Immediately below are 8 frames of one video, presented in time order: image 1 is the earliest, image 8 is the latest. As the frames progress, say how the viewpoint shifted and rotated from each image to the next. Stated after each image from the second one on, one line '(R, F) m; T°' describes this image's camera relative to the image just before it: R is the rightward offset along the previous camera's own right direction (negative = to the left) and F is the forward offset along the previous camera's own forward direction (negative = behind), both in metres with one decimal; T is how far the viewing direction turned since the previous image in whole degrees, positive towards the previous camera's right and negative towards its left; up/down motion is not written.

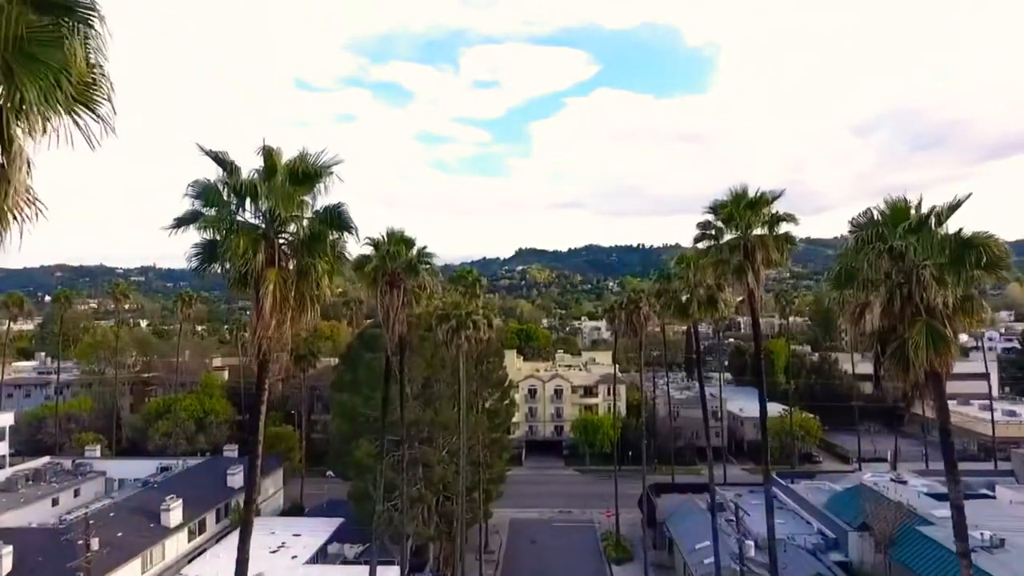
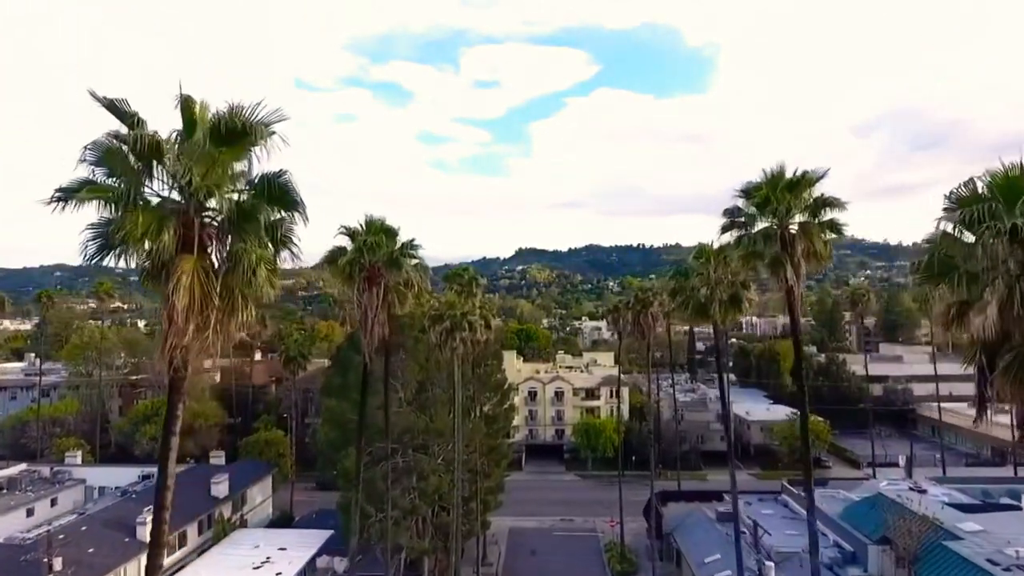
(0.0, +2.0) m; 0°
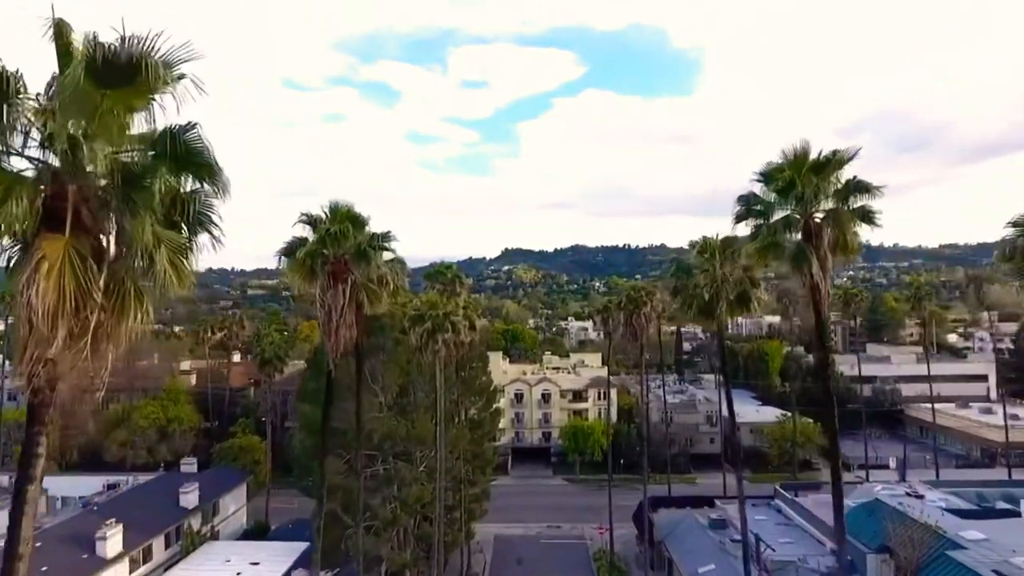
(0.0, +1.5) m; +1°
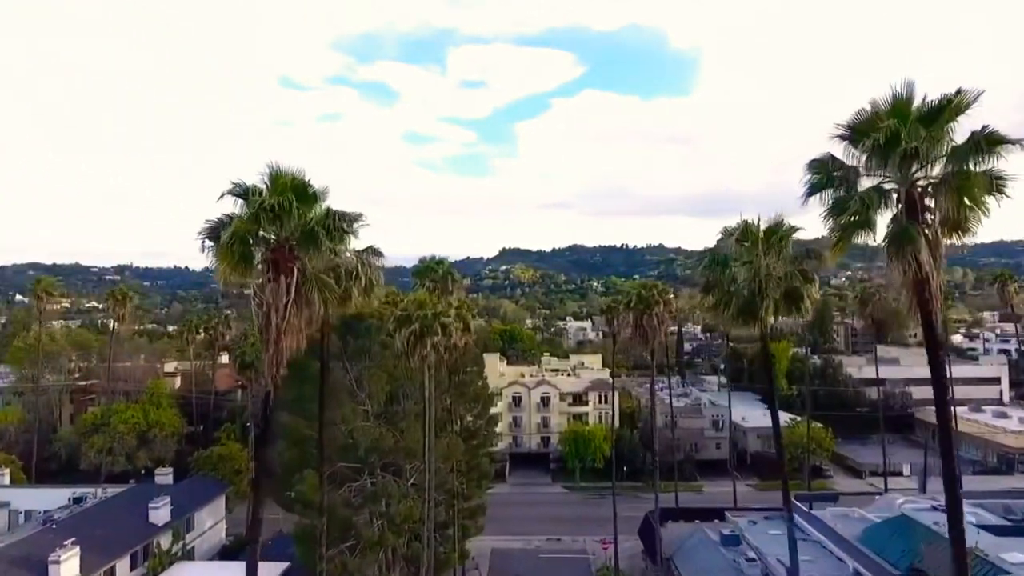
(0.0, +2.7) m; 0°
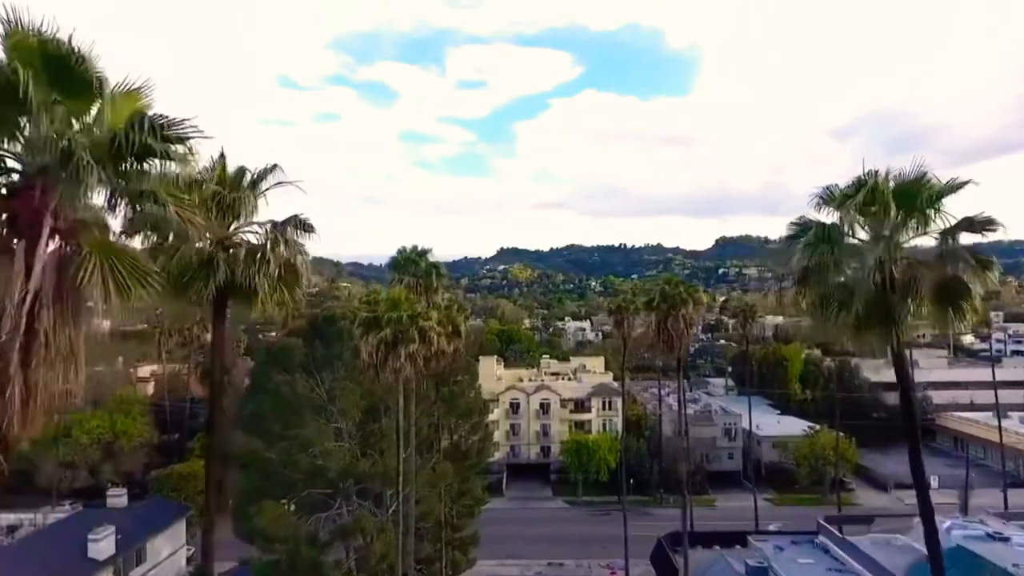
(0.0, +4.3) m; 0°
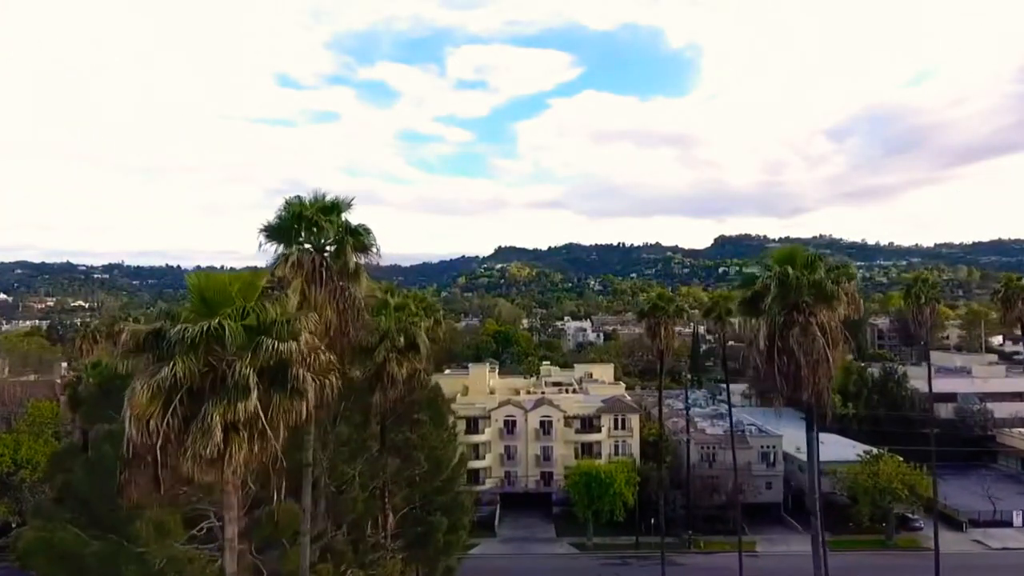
(+0.2, +9.7) m; 0°
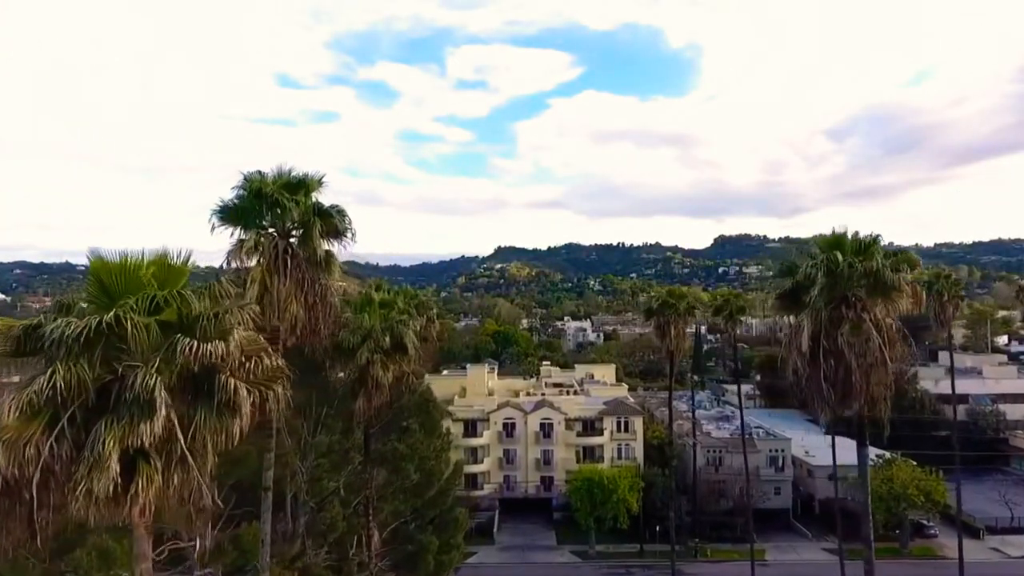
(0.0, +1.7) m; 0°
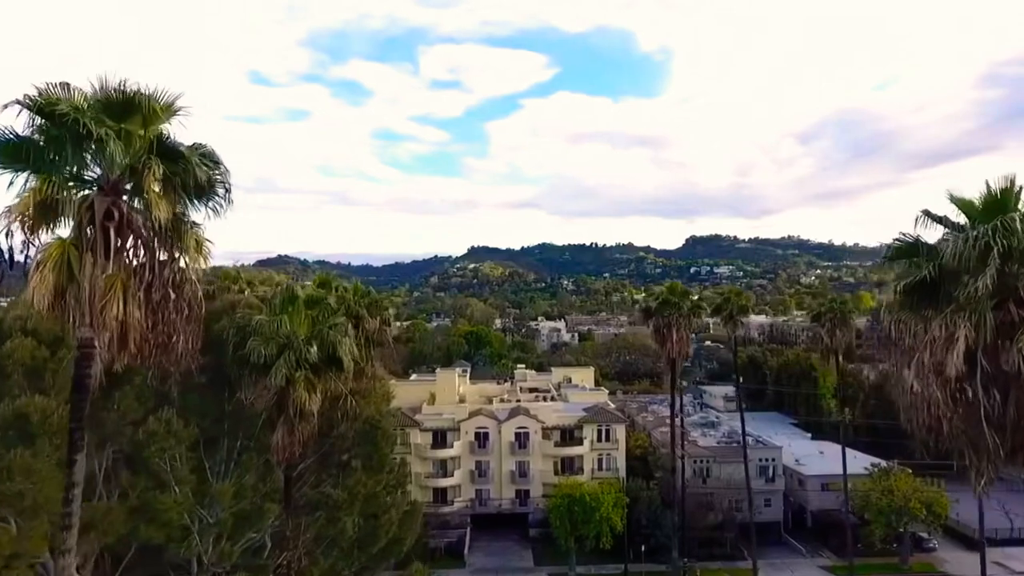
(0.0, +3.7) m; +2°
